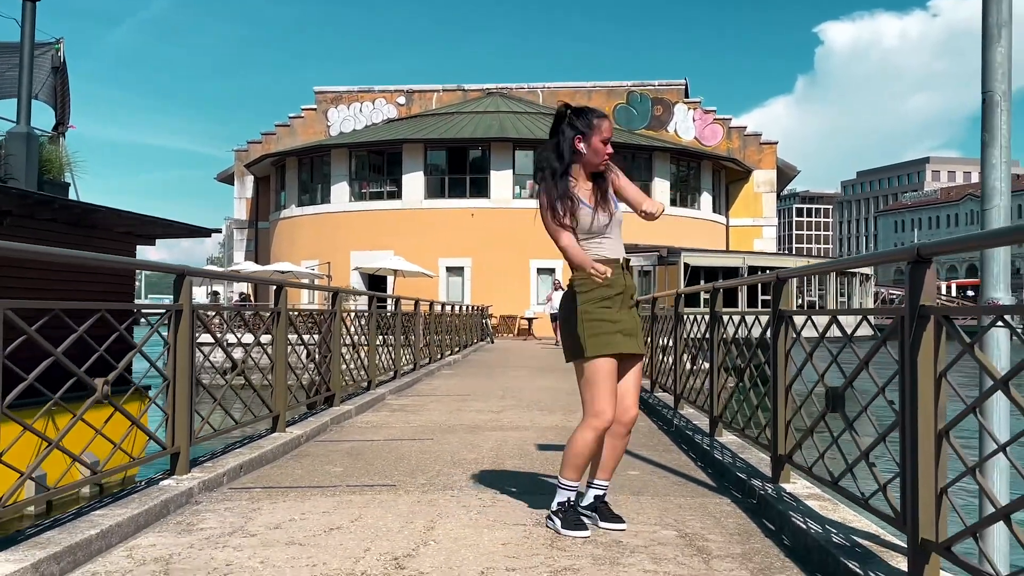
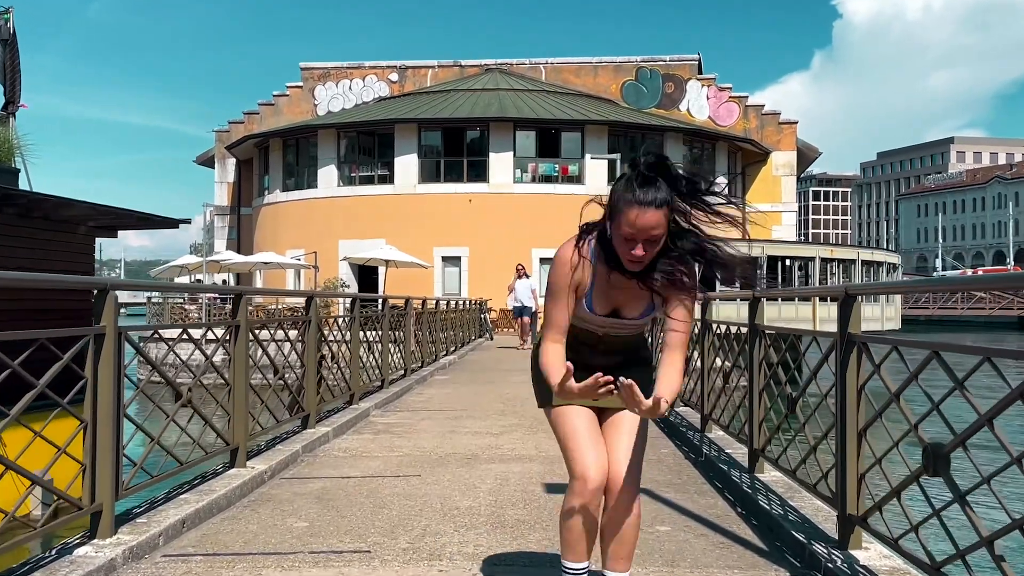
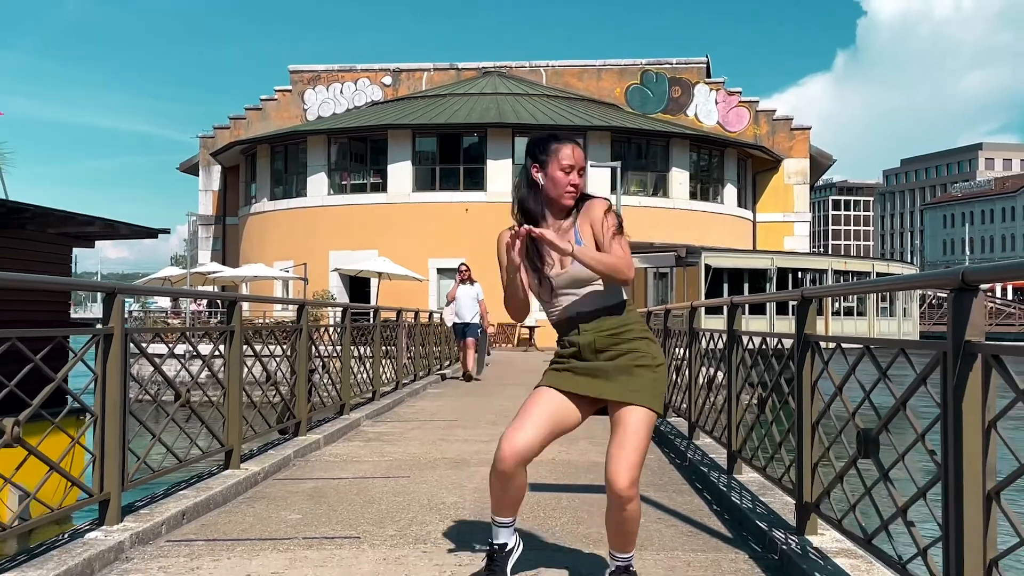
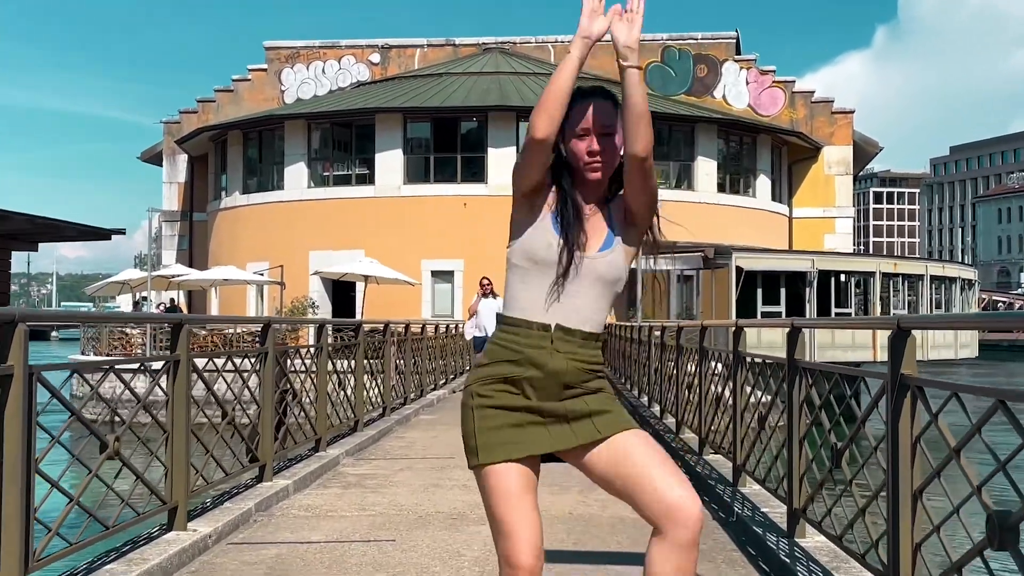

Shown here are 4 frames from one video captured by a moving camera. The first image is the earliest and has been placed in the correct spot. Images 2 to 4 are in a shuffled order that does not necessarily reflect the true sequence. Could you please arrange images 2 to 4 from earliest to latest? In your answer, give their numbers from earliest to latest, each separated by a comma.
2, 4, 3
